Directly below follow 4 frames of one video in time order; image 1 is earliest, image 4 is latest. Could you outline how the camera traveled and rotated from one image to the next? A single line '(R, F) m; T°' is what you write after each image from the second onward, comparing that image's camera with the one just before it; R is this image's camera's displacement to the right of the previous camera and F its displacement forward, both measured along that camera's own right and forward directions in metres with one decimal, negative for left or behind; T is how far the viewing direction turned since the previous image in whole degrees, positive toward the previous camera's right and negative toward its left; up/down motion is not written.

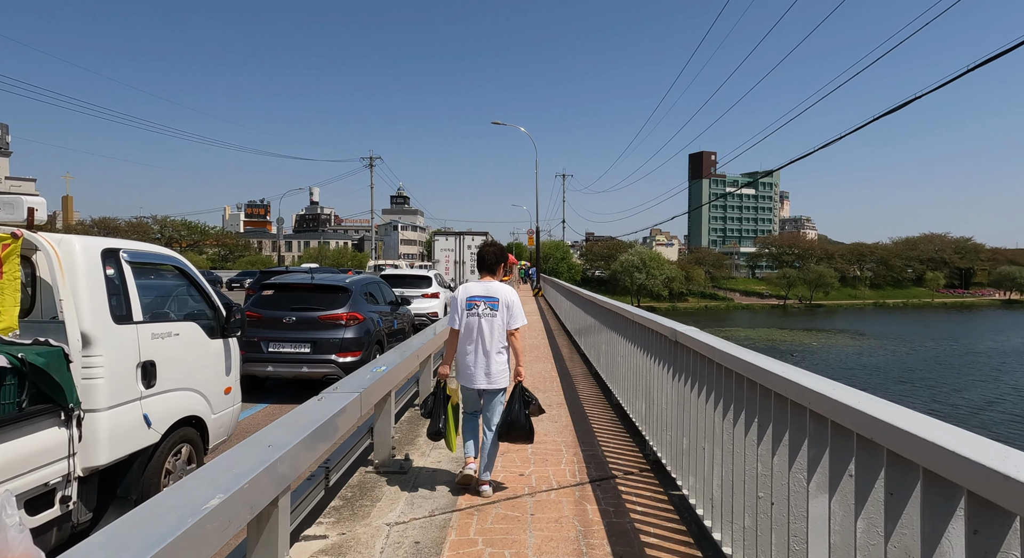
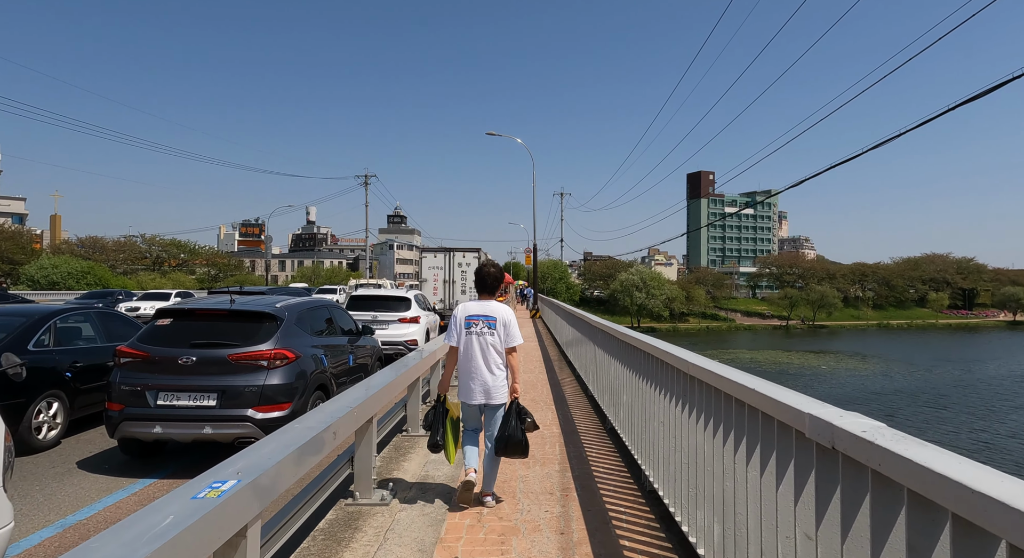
(+0.1, +1.5) m; 0°
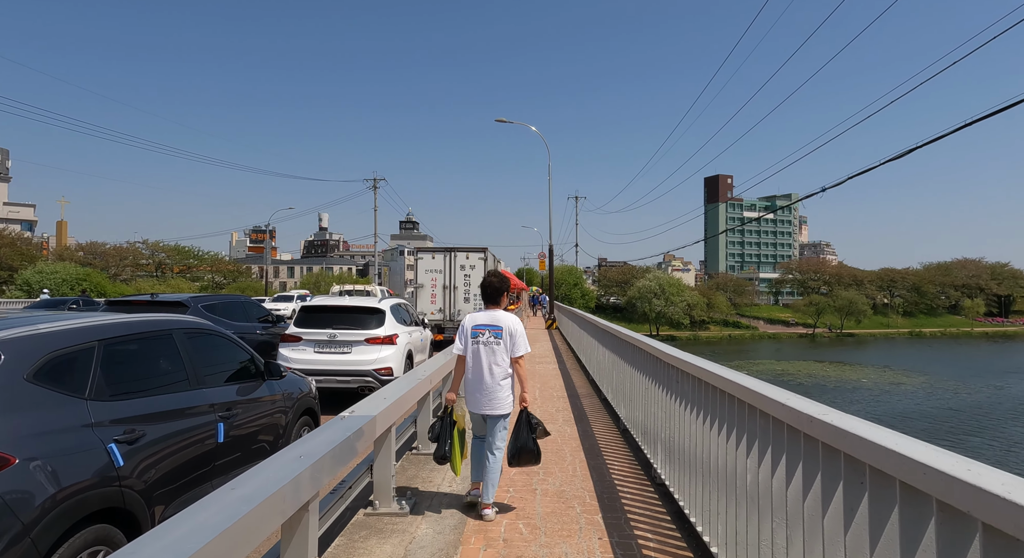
(0.0, +2.6) m; -1°
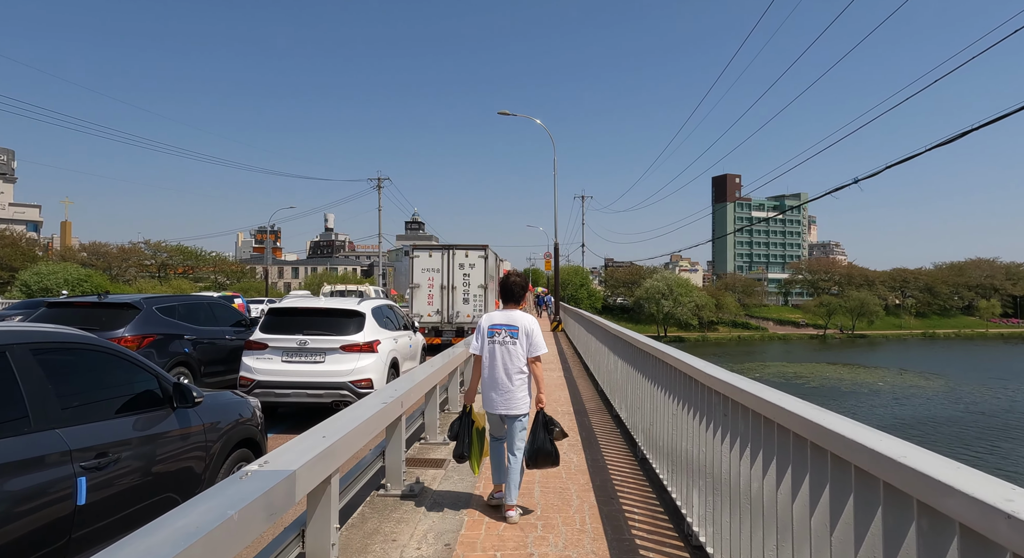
(+0.1, +0.9) m; -1°
